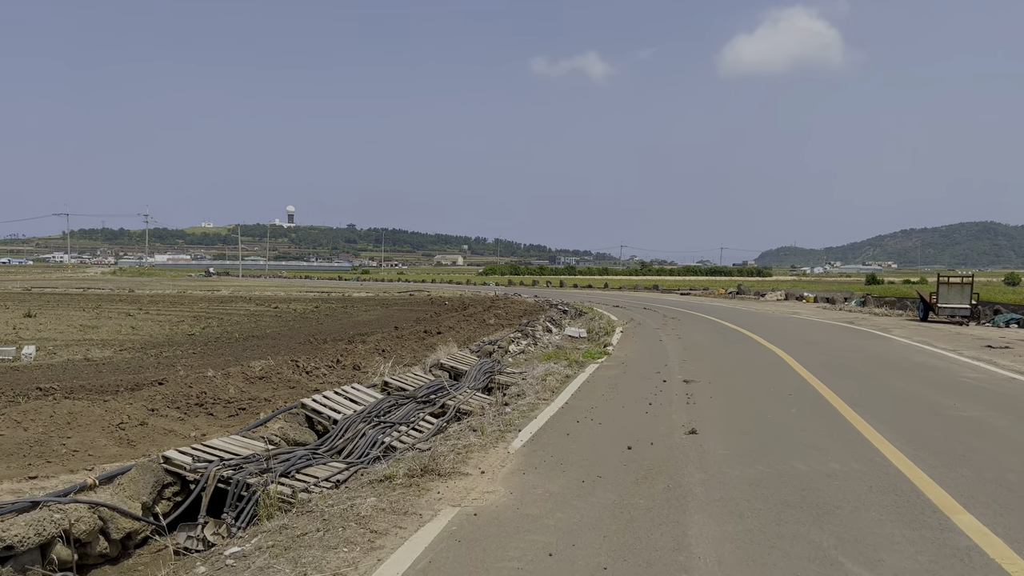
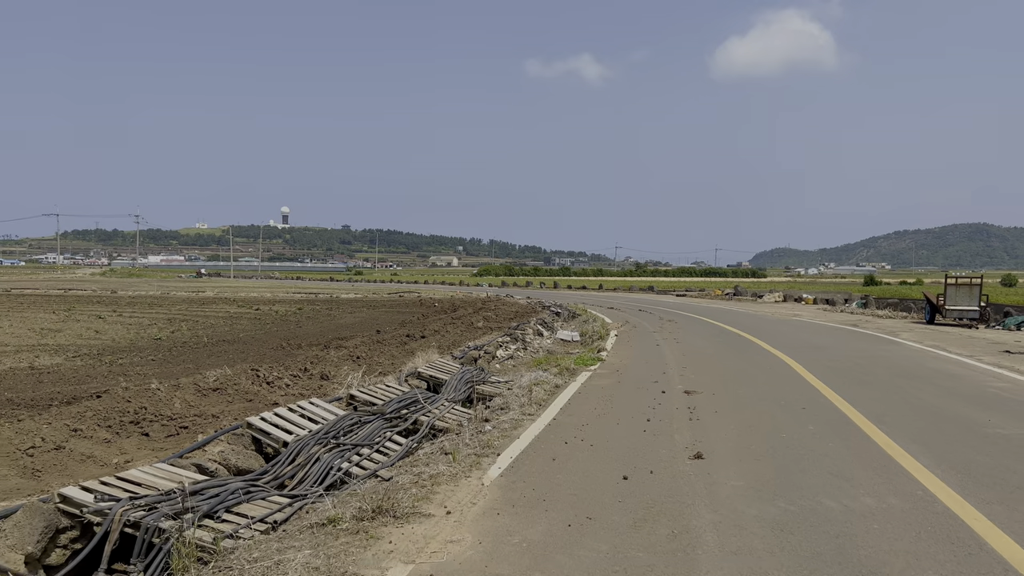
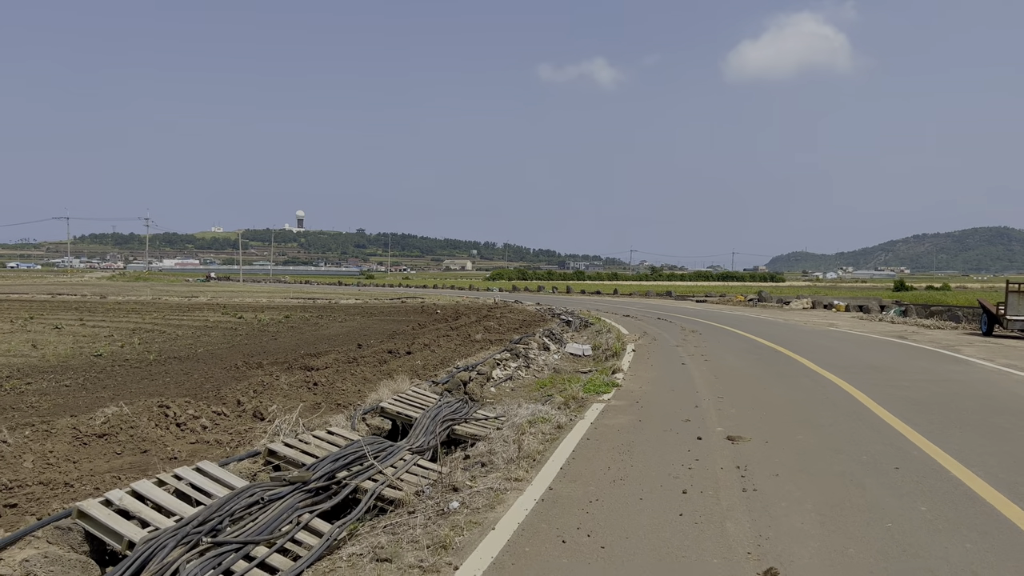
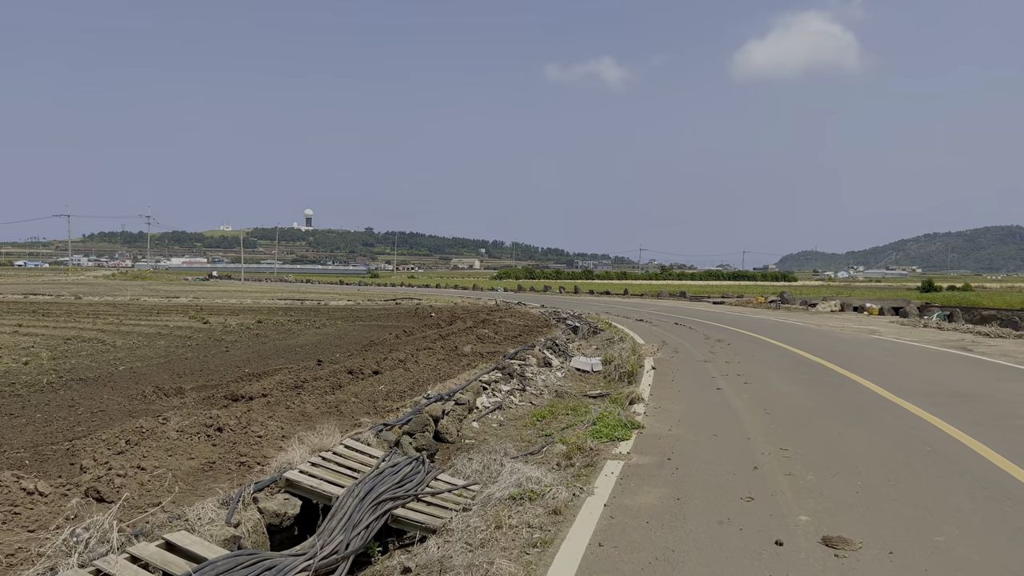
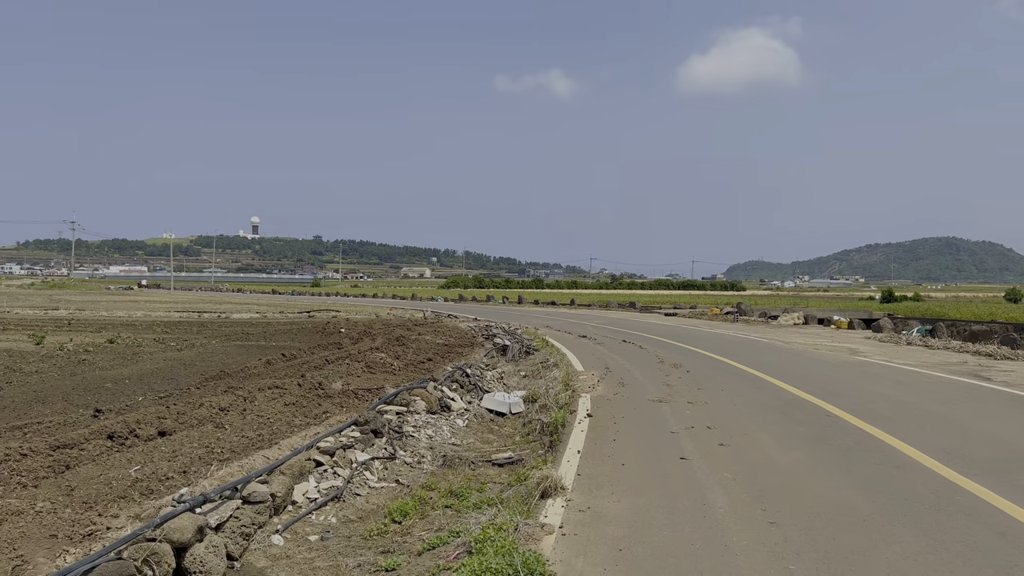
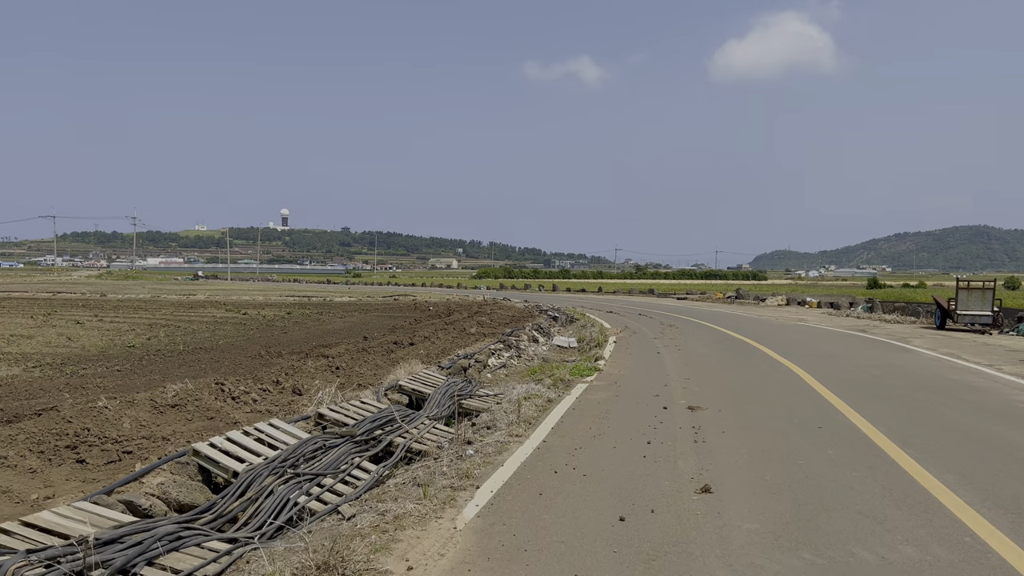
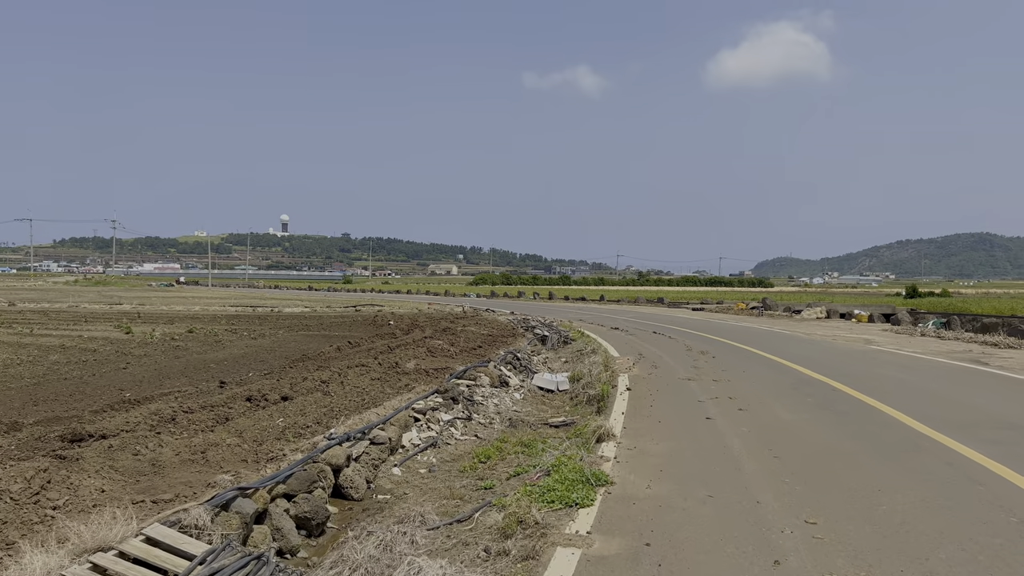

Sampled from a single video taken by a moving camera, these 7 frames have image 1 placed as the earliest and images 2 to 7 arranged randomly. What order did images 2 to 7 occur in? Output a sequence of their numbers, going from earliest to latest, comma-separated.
2, 6, 3, 4, 7, 5
